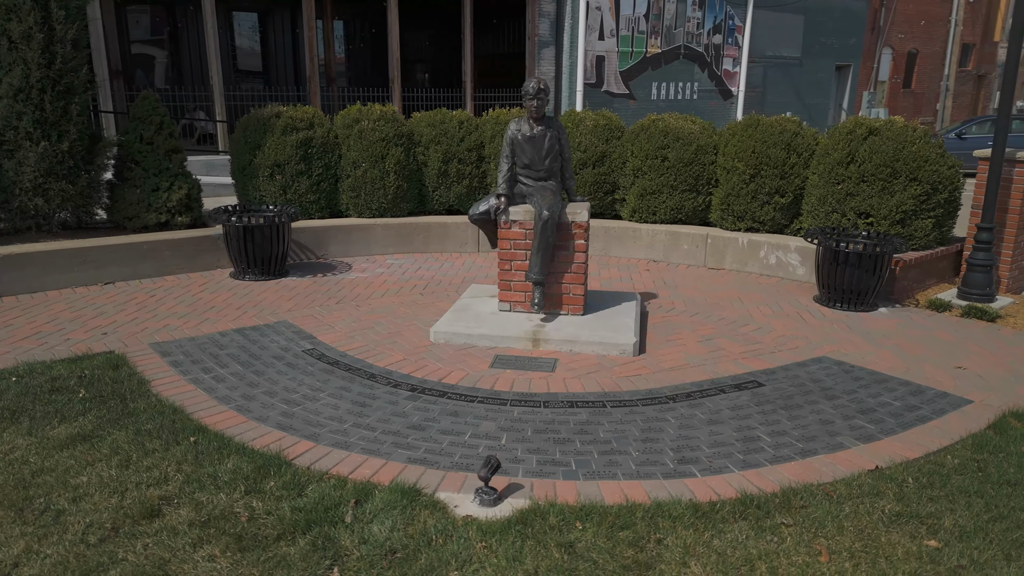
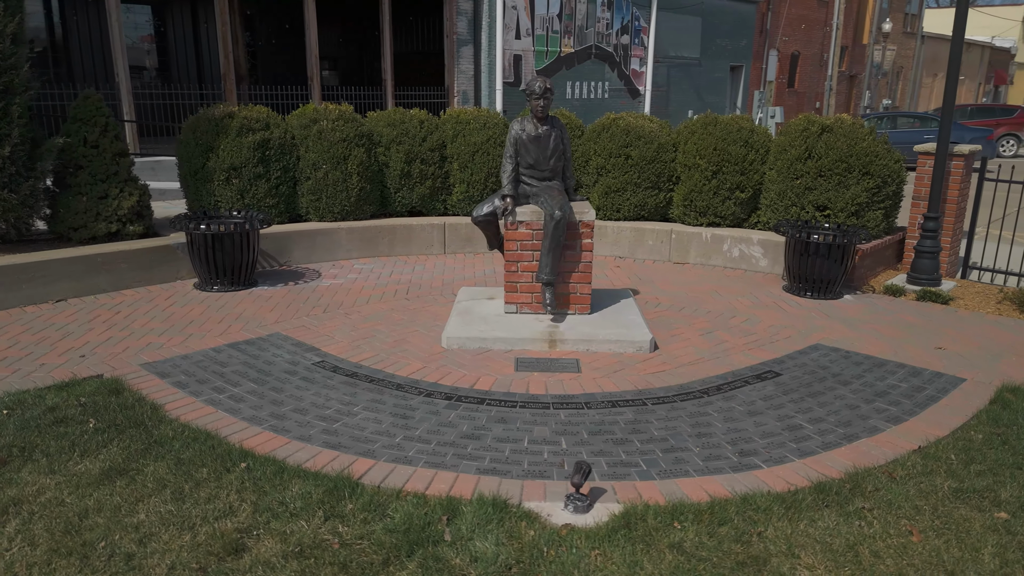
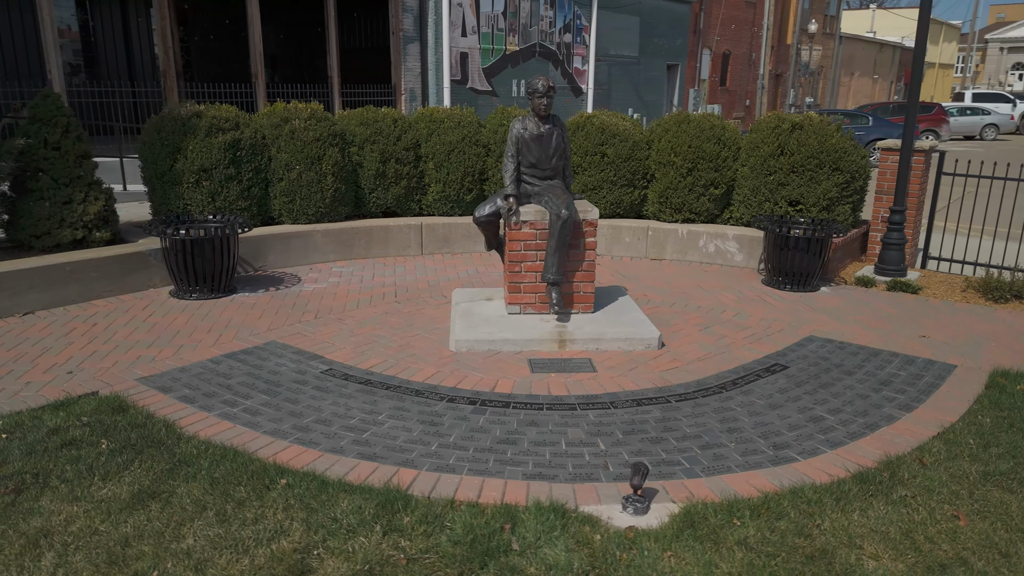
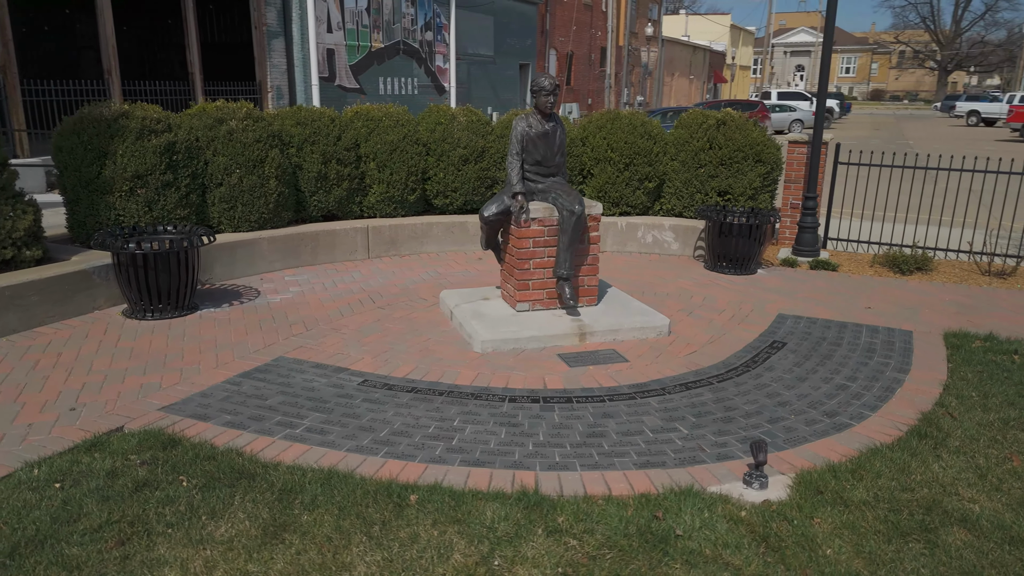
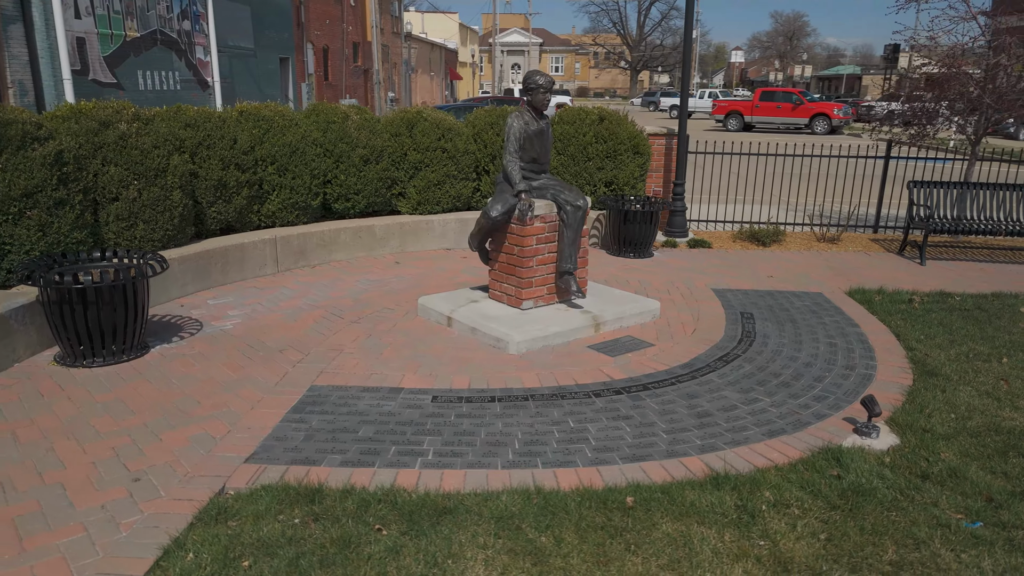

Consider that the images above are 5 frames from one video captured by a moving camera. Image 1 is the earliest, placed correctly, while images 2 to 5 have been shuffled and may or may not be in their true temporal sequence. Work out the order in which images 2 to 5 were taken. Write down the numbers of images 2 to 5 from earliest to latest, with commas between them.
2, 3, 4, 5
